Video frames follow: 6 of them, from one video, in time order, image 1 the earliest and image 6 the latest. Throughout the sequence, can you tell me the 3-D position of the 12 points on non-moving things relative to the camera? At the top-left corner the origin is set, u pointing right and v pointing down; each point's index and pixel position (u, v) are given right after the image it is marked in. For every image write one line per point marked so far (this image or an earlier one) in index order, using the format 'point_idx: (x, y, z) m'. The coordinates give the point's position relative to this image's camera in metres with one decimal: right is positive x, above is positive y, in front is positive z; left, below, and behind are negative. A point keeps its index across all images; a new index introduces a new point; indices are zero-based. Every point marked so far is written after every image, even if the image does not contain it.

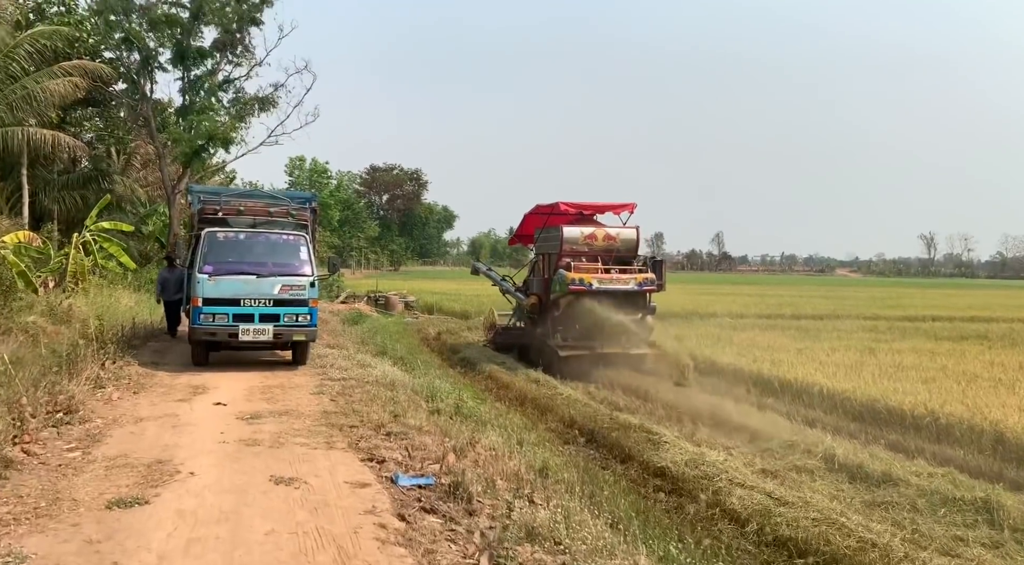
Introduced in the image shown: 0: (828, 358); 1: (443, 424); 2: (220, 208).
0: (+5.8, -1.4, +16.4) m
1: (-0.6, -1.4, +8.7) m
2: (-4.4, +1.1, +13.2) m
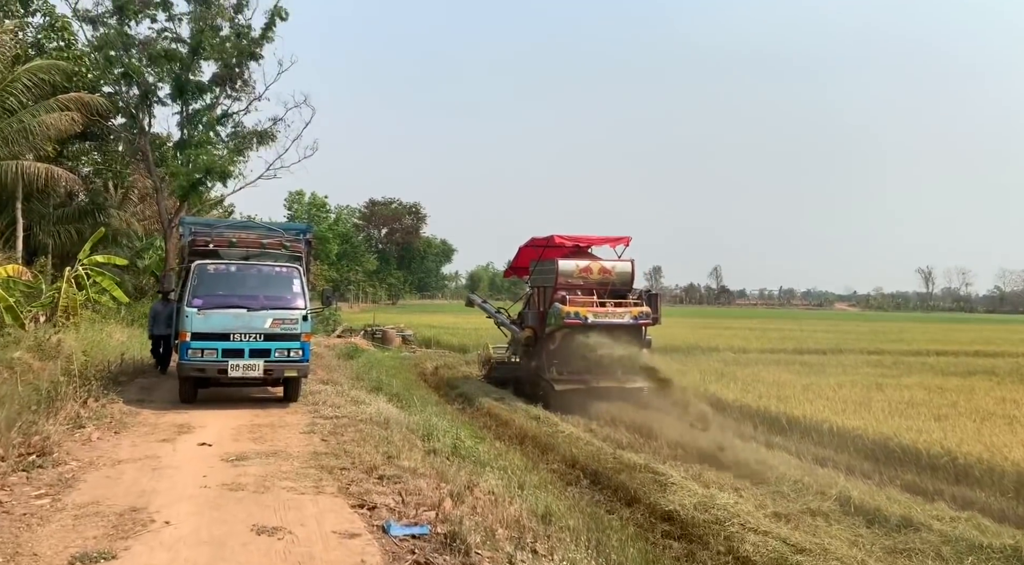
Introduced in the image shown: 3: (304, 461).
0: (+5.7, -2.0, +16.0) m
1: (-0.6, -1.7, +8.3) m
2: (-4.4, +0.6, +12.9) m
3: (-1.9, -1.6, +8.2) m
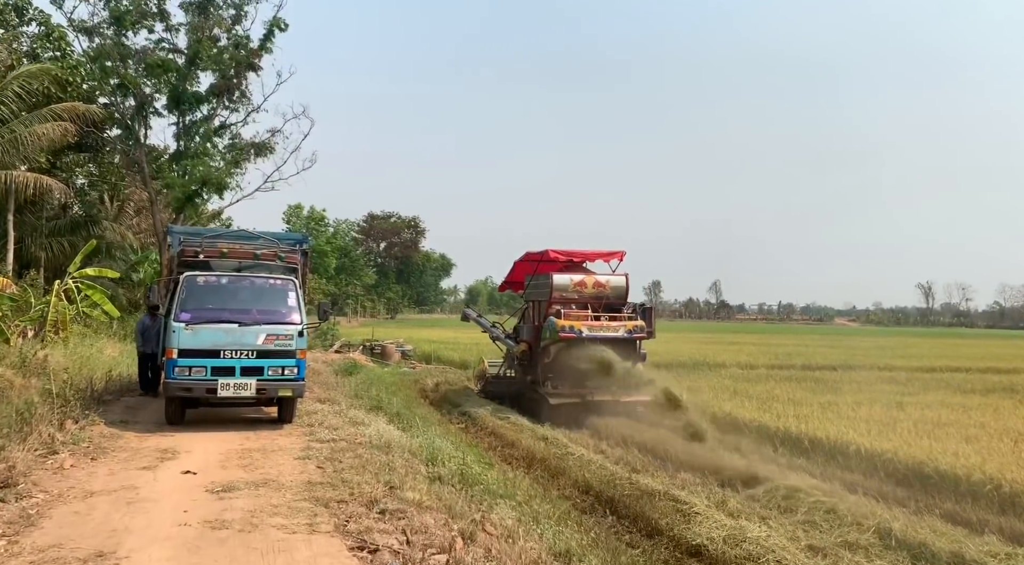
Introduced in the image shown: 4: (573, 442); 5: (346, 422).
0: (+5.8, -2.2, +15.3) m
1: (-0.5, -1.8, +7.6) m
2: (-4.3, +0.5, +12.2) m
3: (-1.8, -1.7, +7.5) m
4: (+0.9, -2.4, +13.8) m
5: (-2.1, -1.8, +11.4) m
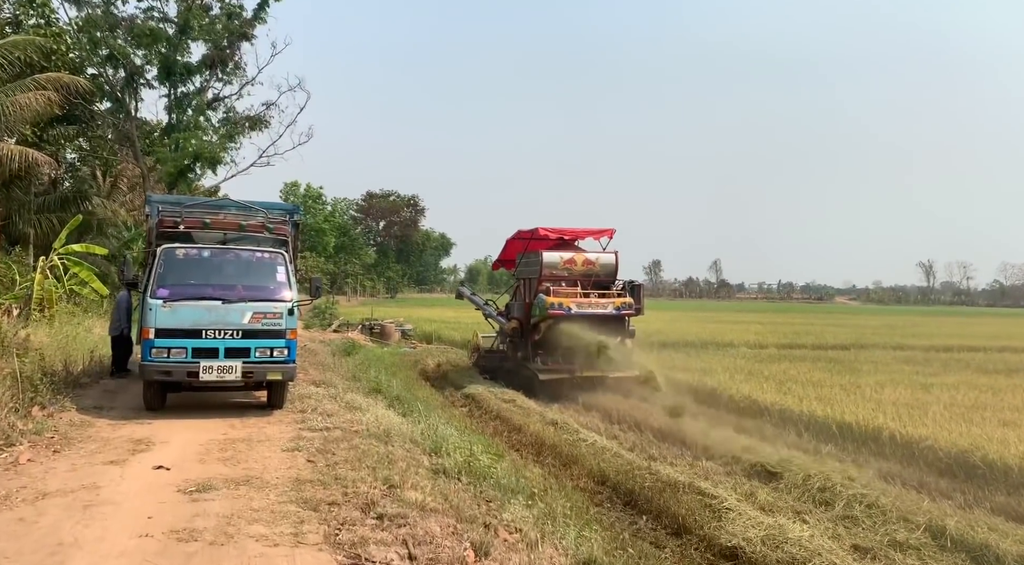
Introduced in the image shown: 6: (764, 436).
0: (+5.9, -1.8, +14.5) m
1: (-0.4, -1.6, +6.8) m
2: (-4.2, +0.8, +11.4) m
3: (-1.7, -1.5, +6.6) m
4: (+1.0, -2.0, +13.0) m
5: (-2.0, -1.5, +10.6) m
6: (+3.4, -2.1, +12.1) m
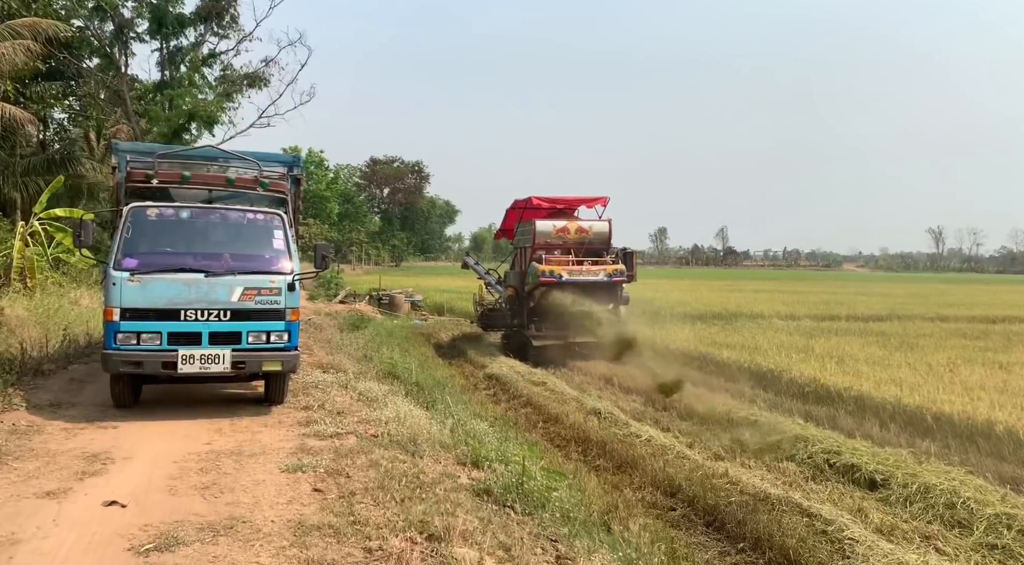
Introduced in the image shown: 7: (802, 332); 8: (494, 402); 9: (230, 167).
0: (+6.4, -1.4, +12.8) m
1: (0.0, -1.4, +5.0) m
2: (-3.7, +1.1, +9.6) m
3: (-1.3, -1.4, +4.9) m
4: (+1.5, -1.6, +11.3) m
5: (-1.6, -1.1, +8.9) m
6: (+3.8, -1.7, +10.4) m
7: (+6.3, -1.1, +19.8) m
8: (-0.2, -1.6, +12.0) m
9: (-3.2, +1.3, +10.1) m
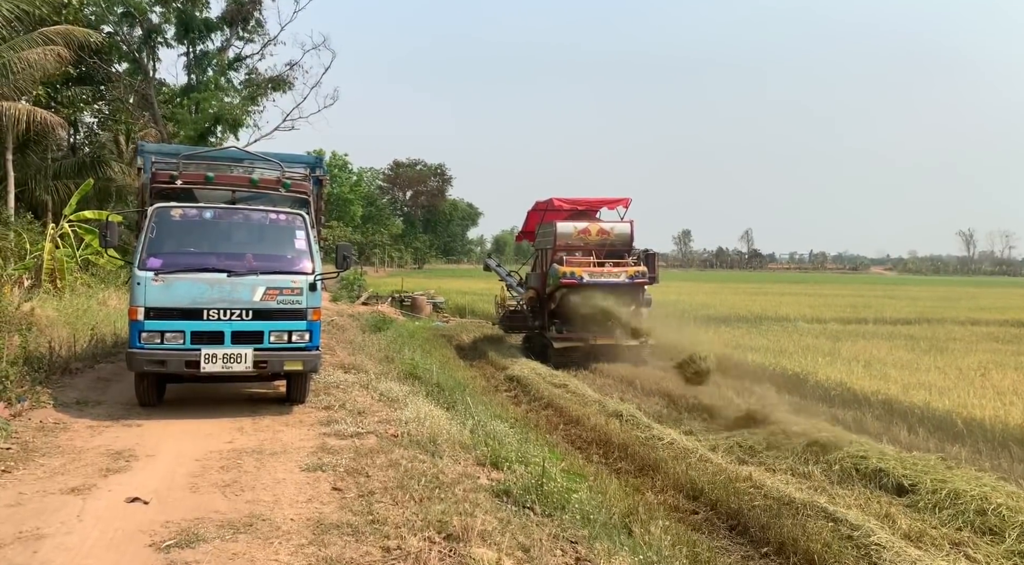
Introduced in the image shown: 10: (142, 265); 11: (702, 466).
0: (+6.7, -1.4, +12.6) m
1: (+0.1, -1.4, +5.0) m
2: (-3.5, +1.1, +9.7) m
3: (-1.2, -1.4, +4.9) m
4: (+1.7, -1.7, +11.2) m
5: (-1.4, -1.2, +8.9) m
6: (+4.1, -1.7, +10.2) m
7: (+6.8, -1.1, +19.6) m
8: (+0.1, -1.6, +12.0) m
9: (-2.9, +1.3, +10.2) m
10: (-3.4, +0.2, +8.5) m
11: (+1.8, -1.7, +8.4) m
